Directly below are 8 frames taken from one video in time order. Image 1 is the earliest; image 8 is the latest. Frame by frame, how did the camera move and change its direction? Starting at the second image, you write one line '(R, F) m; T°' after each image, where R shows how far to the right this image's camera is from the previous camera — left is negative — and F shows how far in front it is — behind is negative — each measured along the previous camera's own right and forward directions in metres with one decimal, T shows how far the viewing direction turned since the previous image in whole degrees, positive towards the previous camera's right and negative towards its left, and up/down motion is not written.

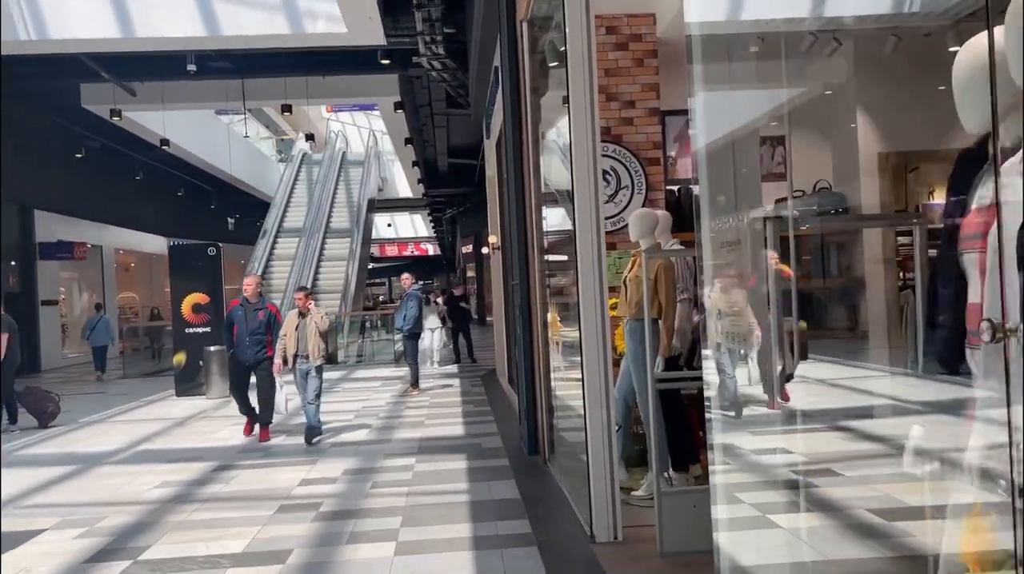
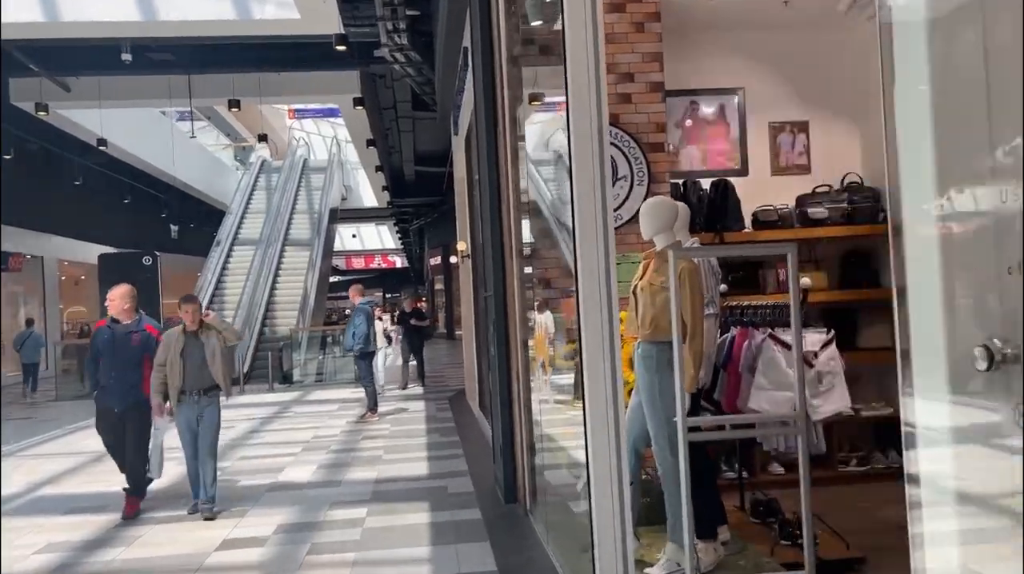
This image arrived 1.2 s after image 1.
(0.0, +0.9) m; +2°
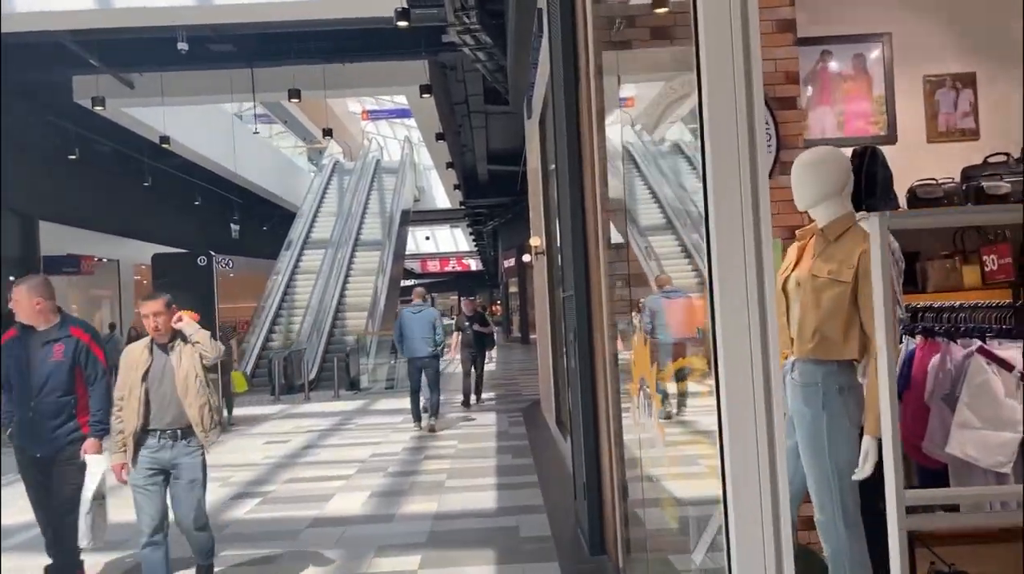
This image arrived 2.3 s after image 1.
(0.0, +0.8) m; -5°
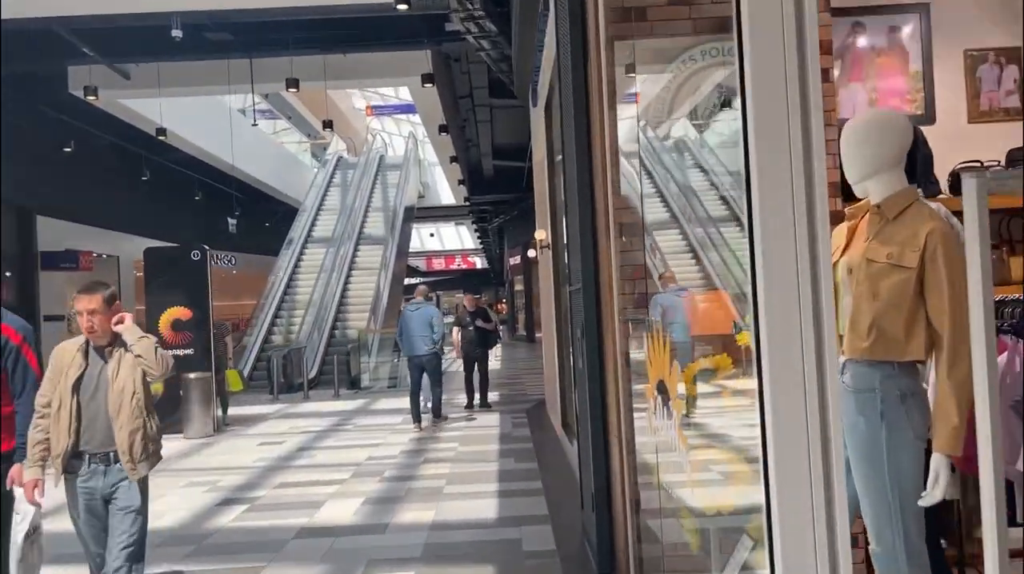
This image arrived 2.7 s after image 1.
(0.0, +0.3) m; 0°
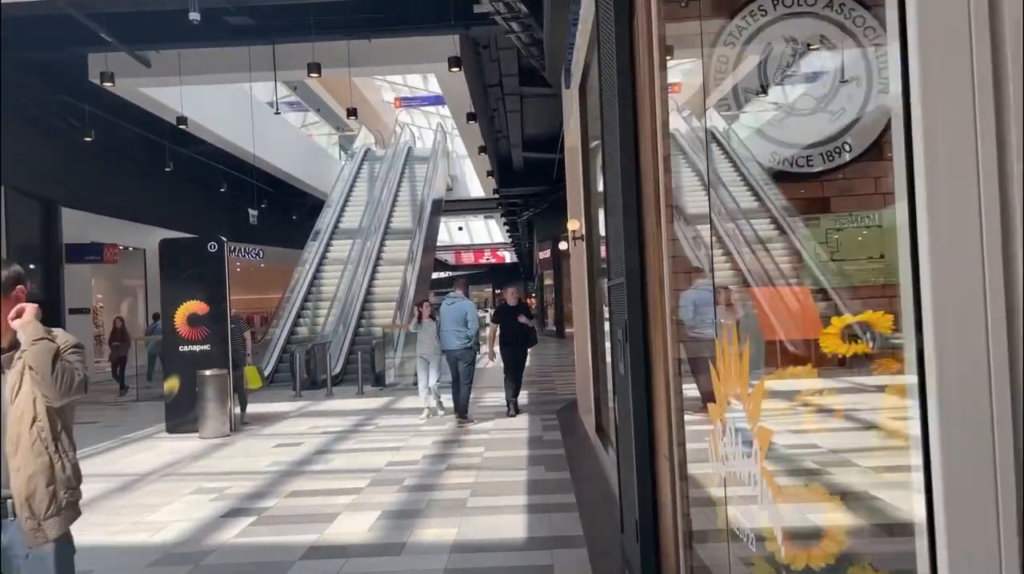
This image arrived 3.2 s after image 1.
(0.0, +0.4) m; -2°
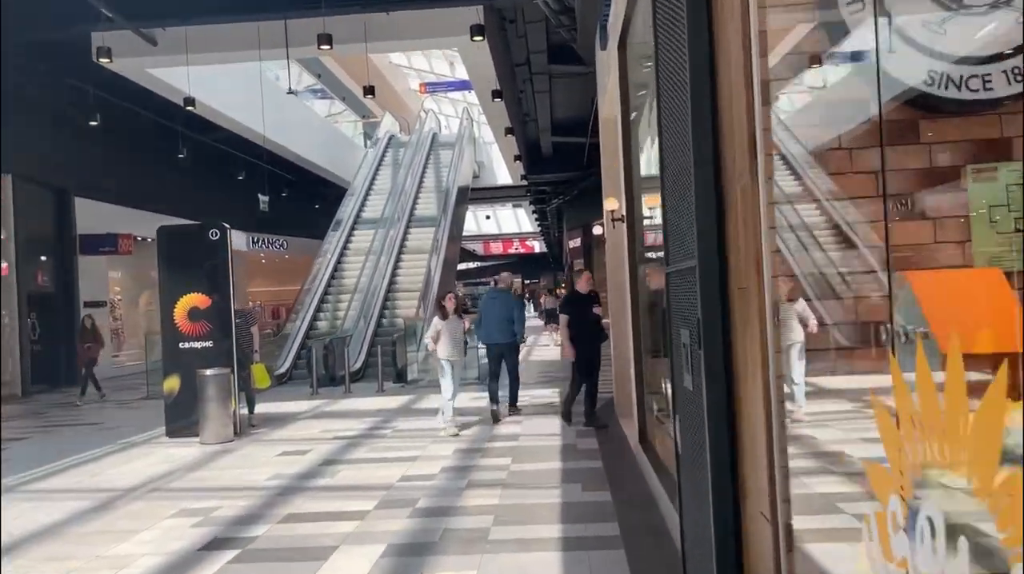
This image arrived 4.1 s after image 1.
(0.0, +0.7) m; -2°
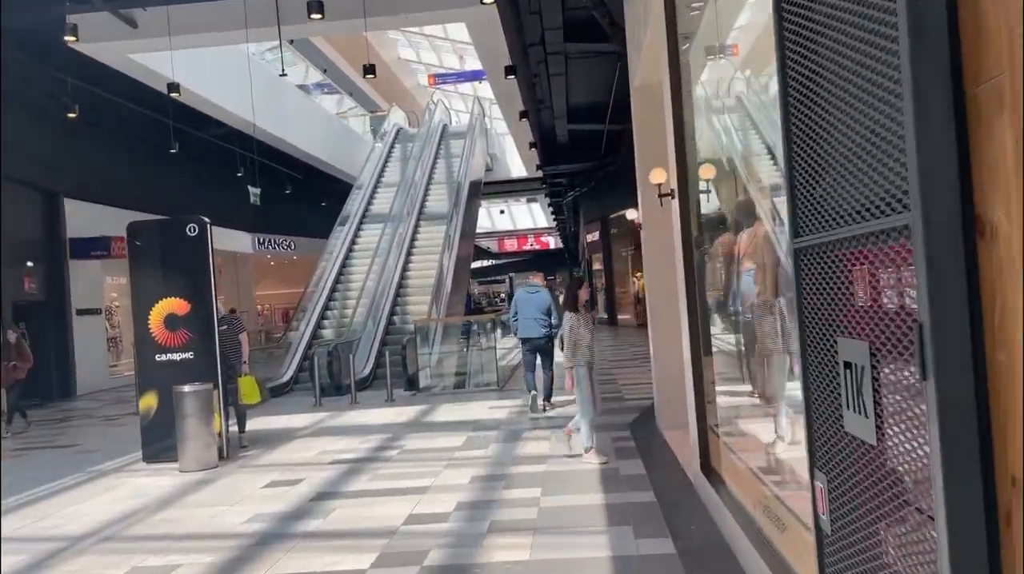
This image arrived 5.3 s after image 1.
(-0.1, +0.9) m; -1°
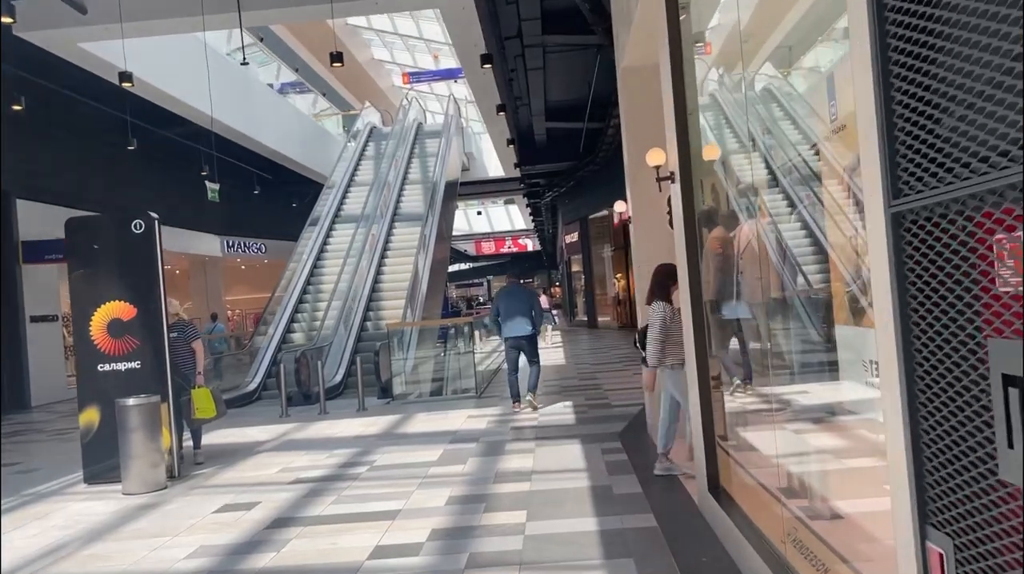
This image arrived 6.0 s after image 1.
(0.0, +0.5) m; +2°
